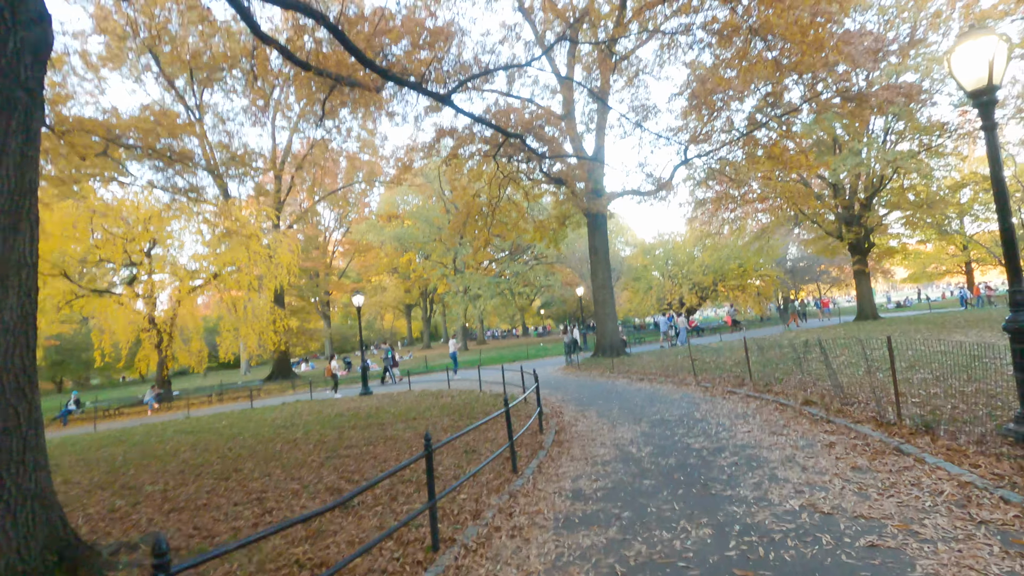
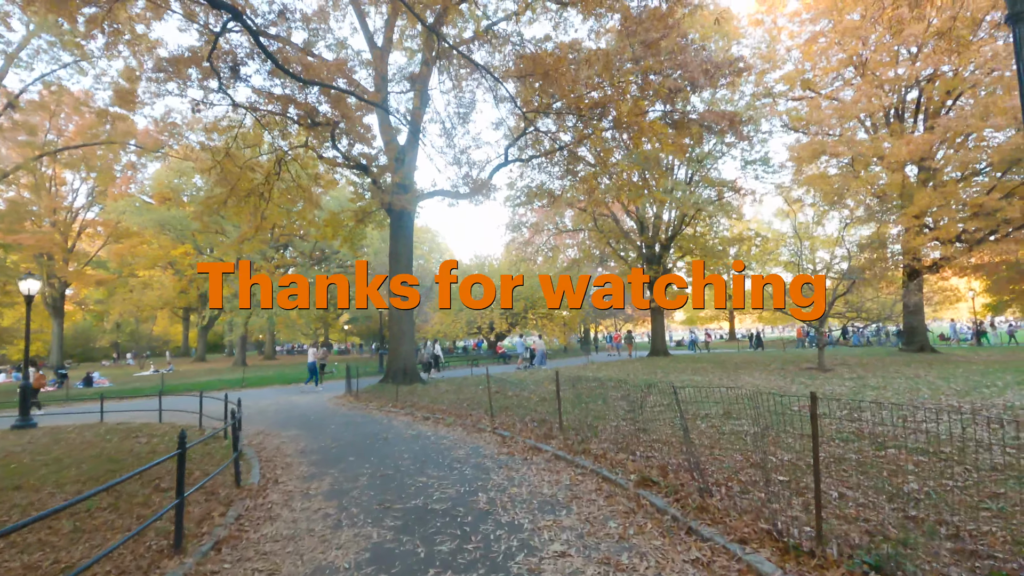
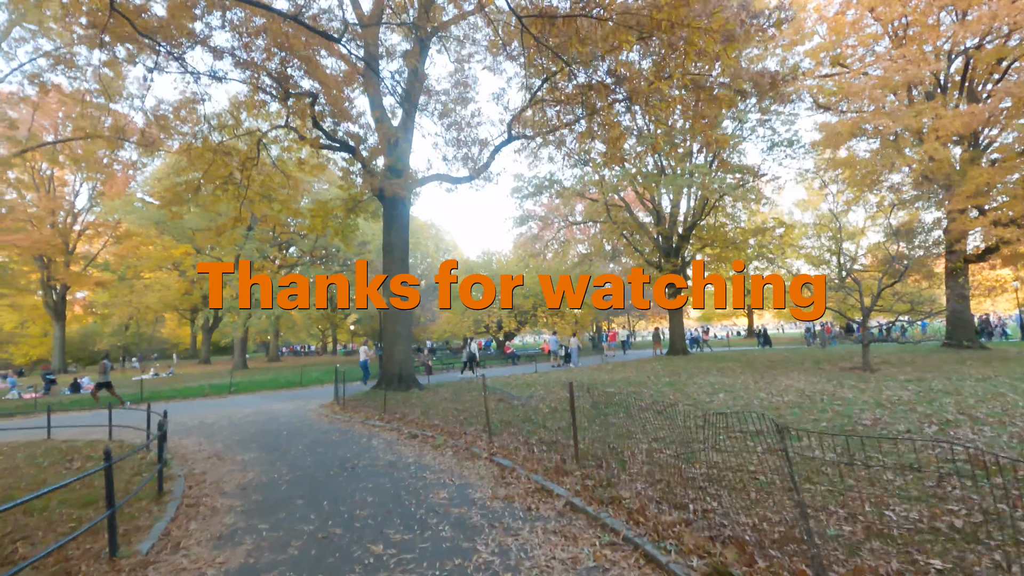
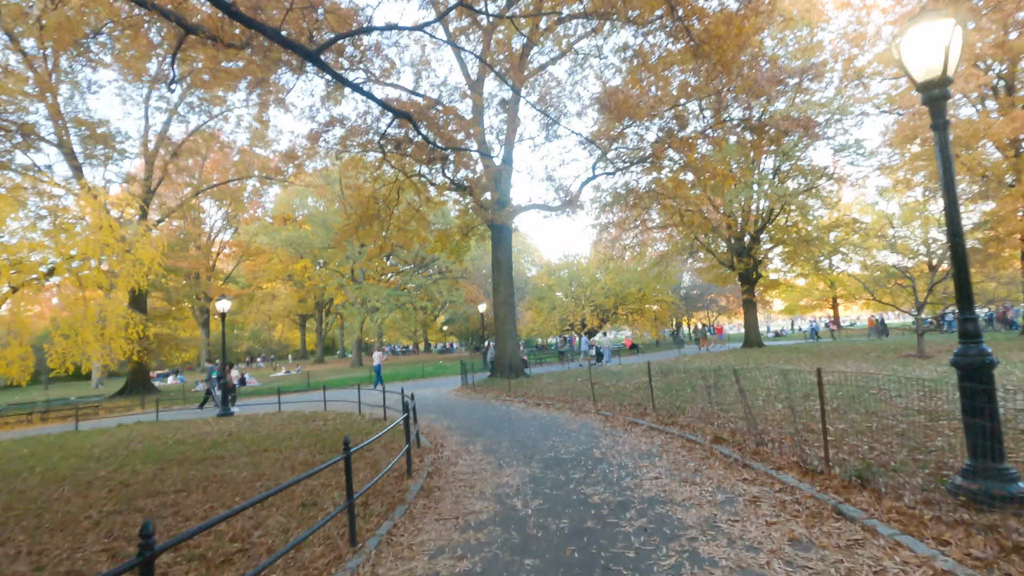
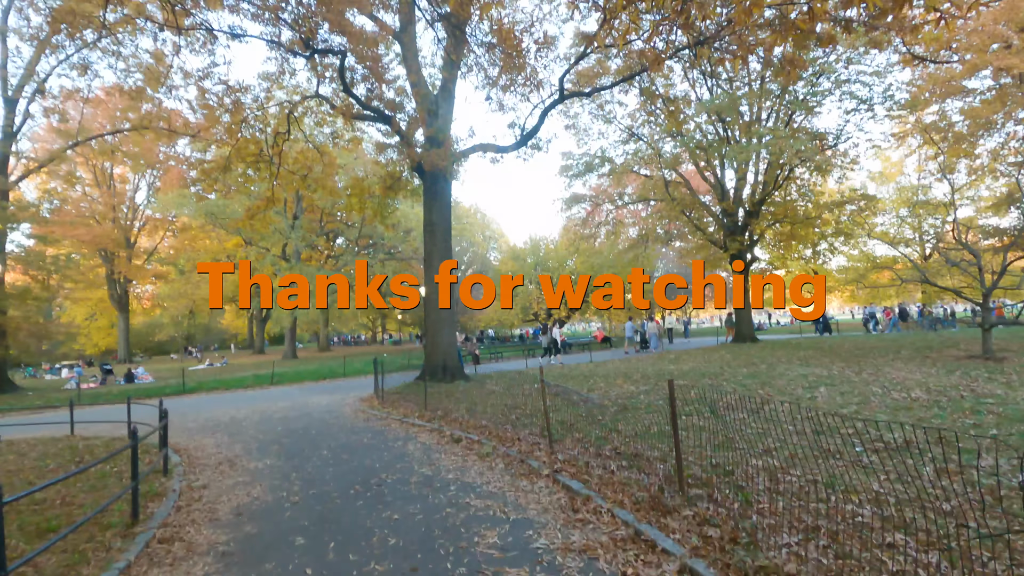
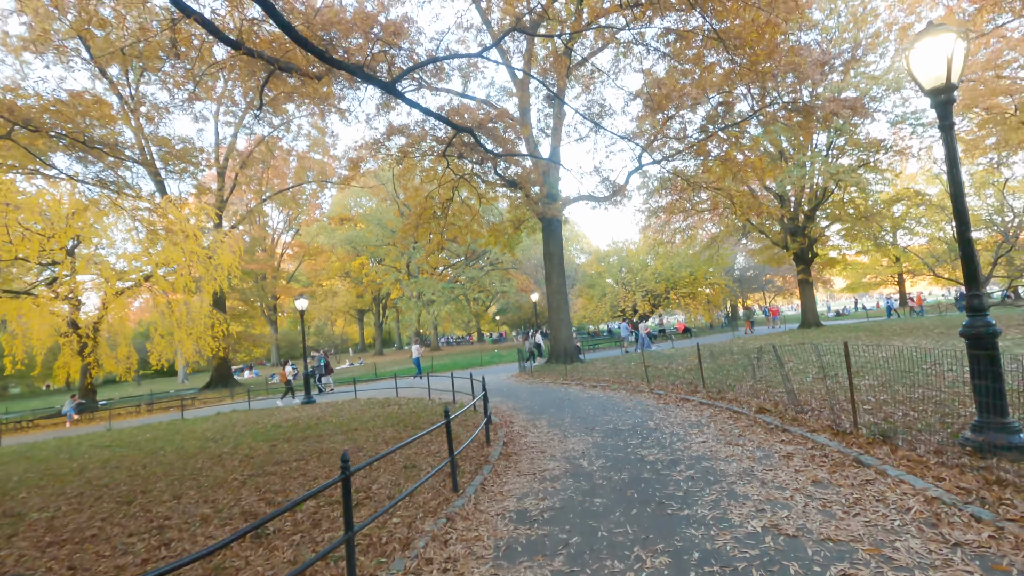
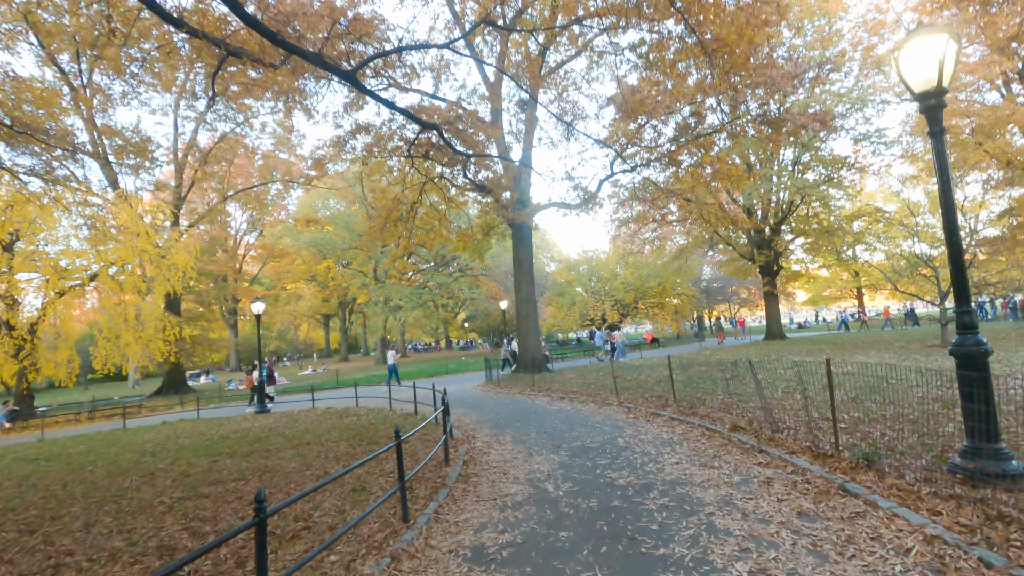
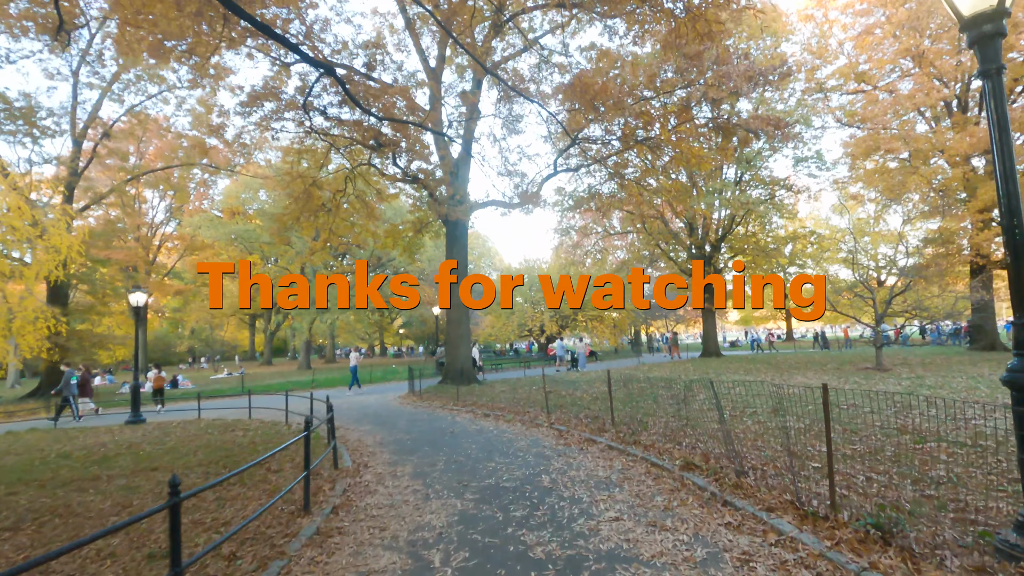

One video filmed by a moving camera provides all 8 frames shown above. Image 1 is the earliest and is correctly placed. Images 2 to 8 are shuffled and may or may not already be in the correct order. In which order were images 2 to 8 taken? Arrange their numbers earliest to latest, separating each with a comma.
6, 7, 4, 8, 2, 3, 5
